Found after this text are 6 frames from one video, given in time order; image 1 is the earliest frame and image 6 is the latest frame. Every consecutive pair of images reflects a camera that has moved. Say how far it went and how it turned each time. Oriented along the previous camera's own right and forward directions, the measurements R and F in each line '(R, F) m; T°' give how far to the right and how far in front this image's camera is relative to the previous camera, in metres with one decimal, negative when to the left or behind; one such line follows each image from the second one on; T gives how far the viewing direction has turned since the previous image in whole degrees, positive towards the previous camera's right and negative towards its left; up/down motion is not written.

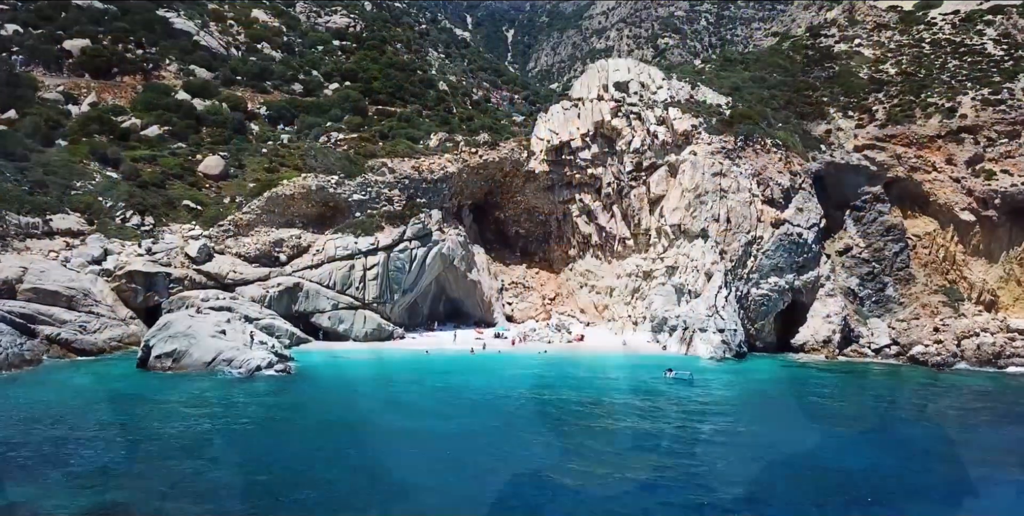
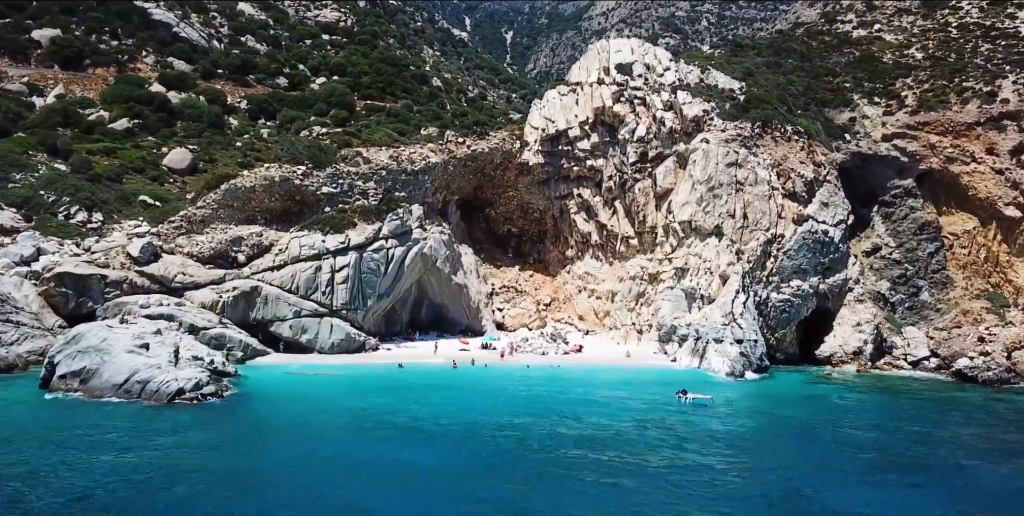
(+0.4, +4.1) m; 0°
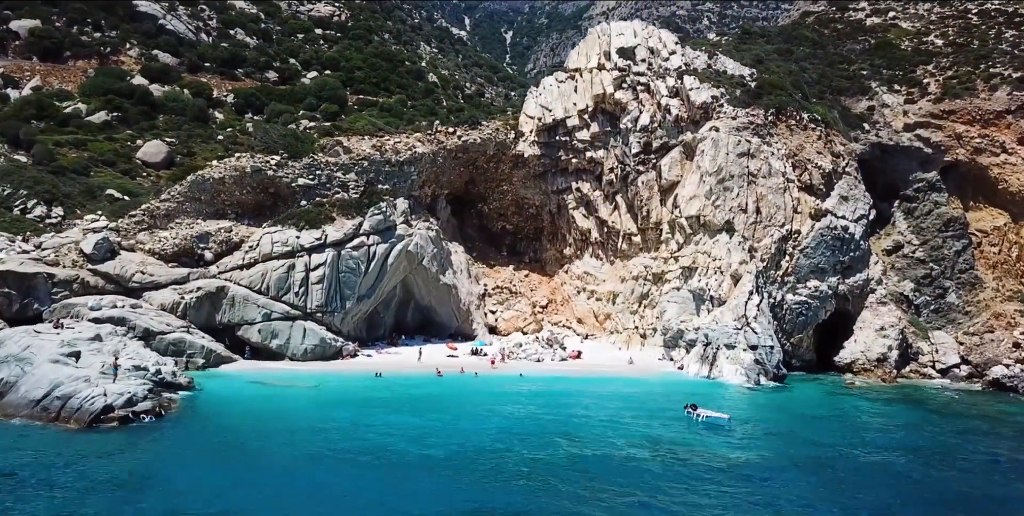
(+0.3, +2.6) m; 0°
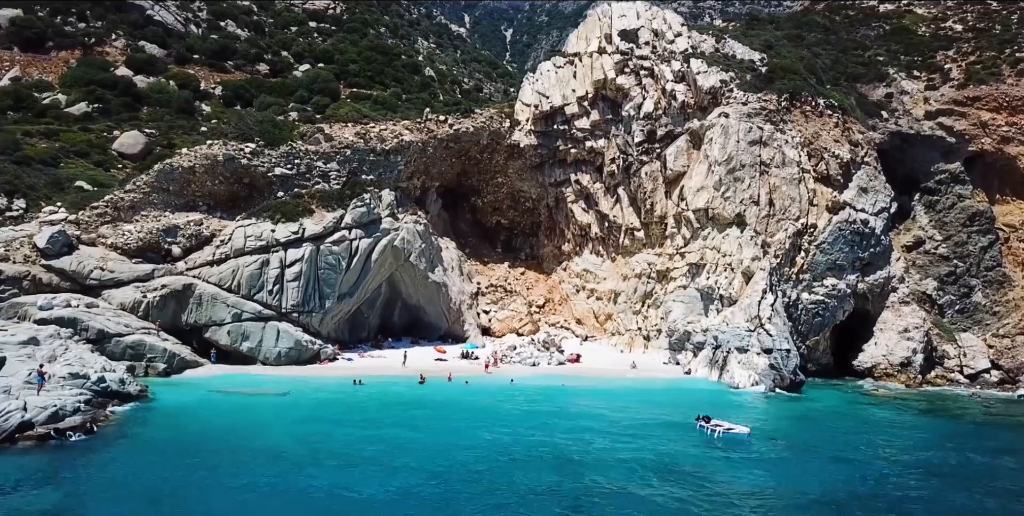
(+0.2, +2.2) m; 0°
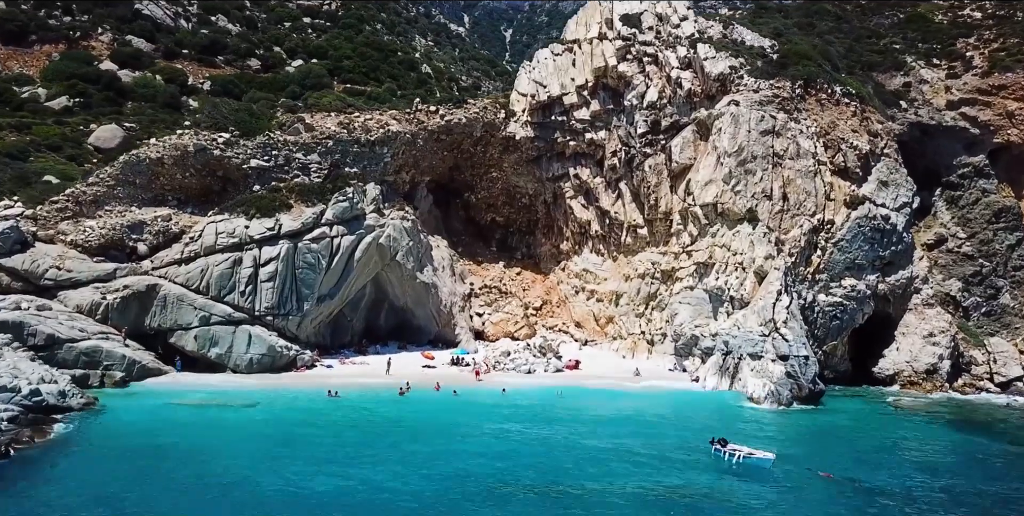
(+0.2, +2.0) m; 0°
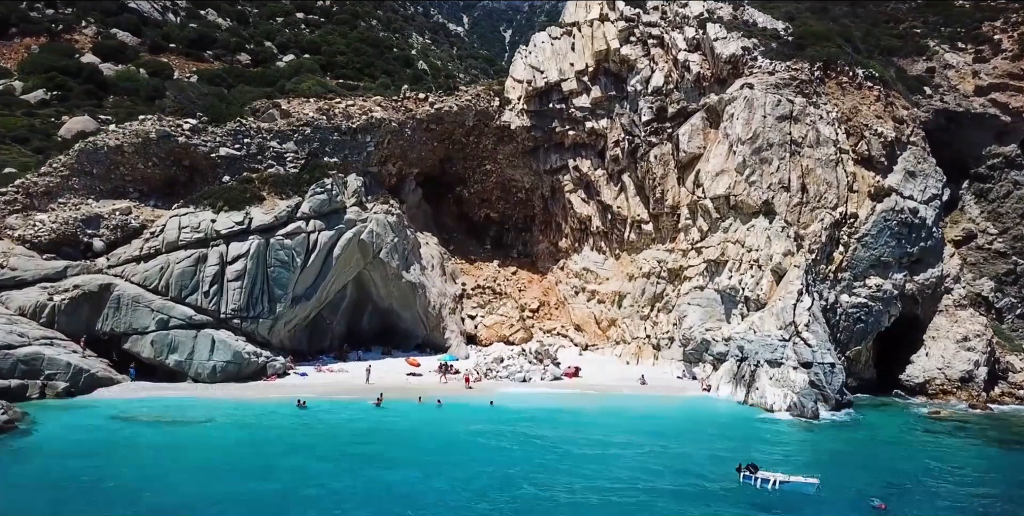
(+0.2, +2.2) m; 0°
